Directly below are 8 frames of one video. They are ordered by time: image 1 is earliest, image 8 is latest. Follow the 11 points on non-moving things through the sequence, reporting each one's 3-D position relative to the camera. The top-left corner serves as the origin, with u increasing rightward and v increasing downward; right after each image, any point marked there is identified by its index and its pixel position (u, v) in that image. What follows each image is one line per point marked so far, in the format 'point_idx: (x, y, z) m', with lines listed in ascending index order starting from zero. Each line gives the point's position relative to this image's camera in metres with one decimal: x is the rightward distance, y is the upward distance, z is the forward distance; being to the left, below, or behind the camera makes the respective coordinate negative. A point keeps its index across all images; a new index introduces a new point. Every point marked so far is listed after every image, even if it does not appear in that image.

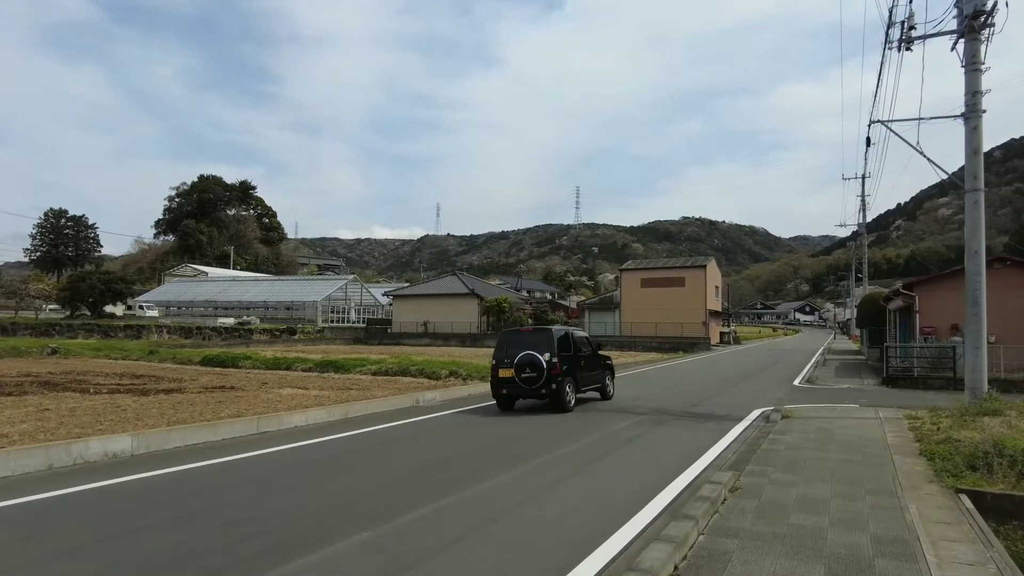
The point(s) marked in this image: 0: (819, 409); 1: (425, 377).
0: (+5.8, -2.3, +12.0) m
1: (-2.6, -2.8, +19.2) m
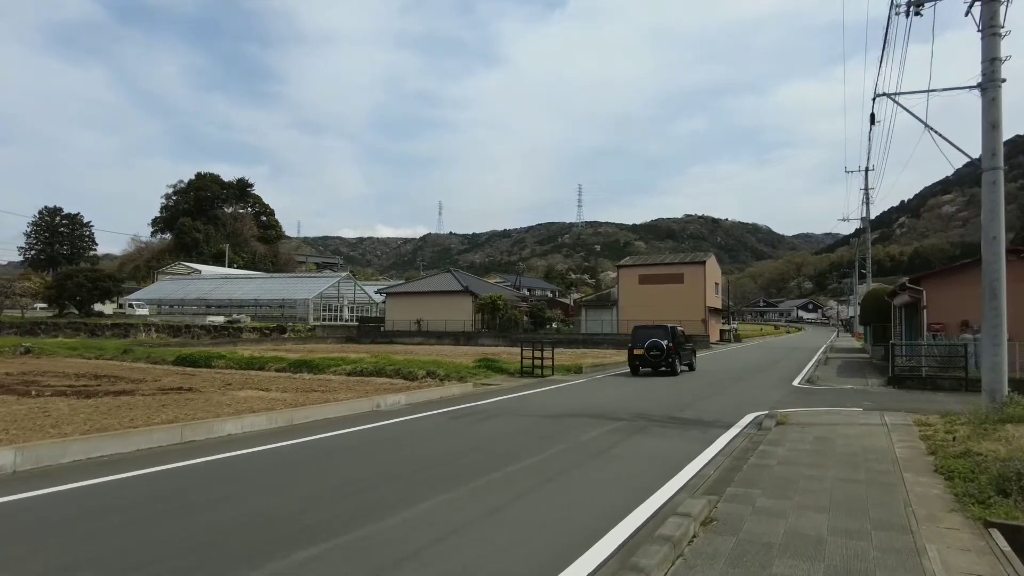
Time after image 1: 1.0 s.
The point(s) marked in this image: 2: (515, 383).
0: (+5.3, -2.2, +10.8) m
1: (-3.2, -2.6, +18.1) m
2: (0.0, -2.6, +17.5) m
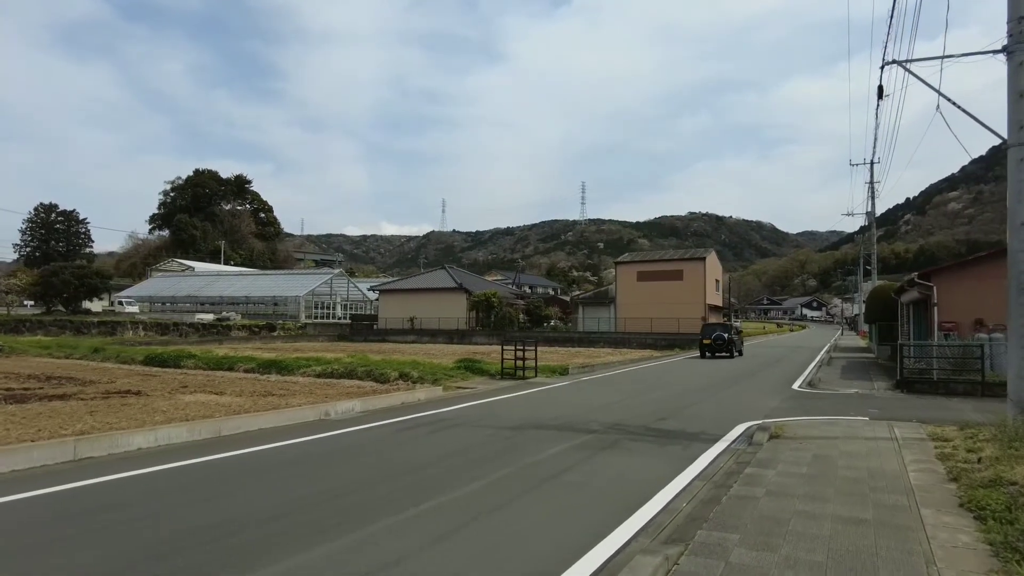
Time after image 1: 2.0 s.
0: (+4.6, -2.1, +9.6) m
1: (-3.8, -2.5, +16.8) m
2: (-0.5, -2.5, +16.2) m
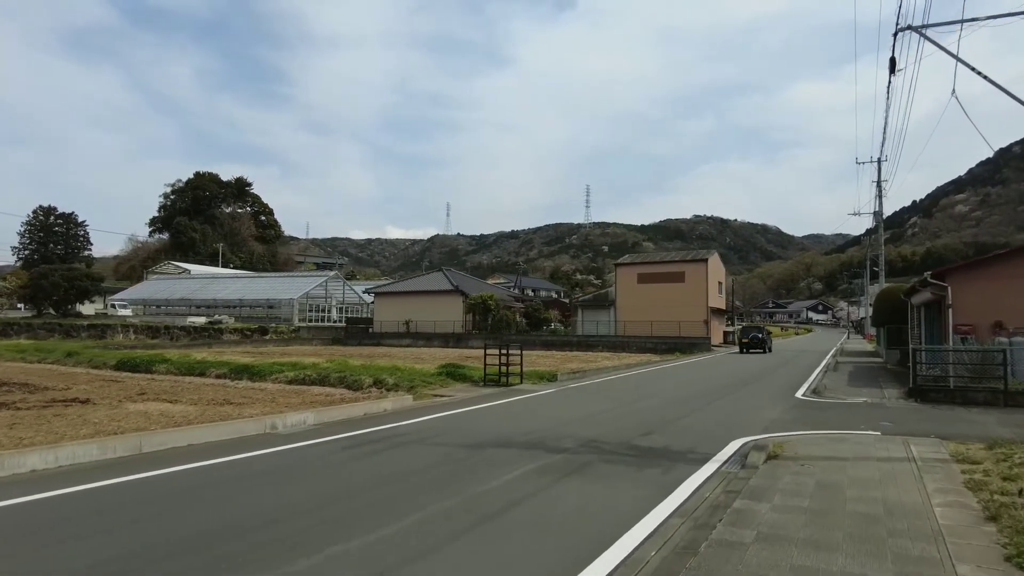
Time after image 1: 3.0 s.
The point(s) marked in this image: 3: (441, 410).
0: (+4.1, -2.0, +8.4) m
1: (-4.2, -2.5, +15.7) m
2: (-1.0, -2.5, +15.1) m
3: (-1.4, -2.4, +12.5) m
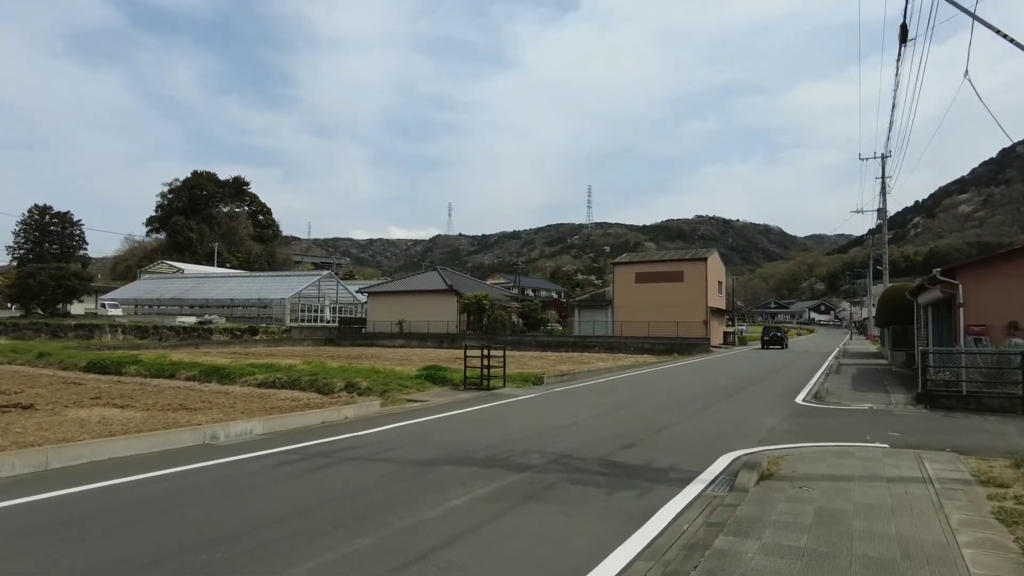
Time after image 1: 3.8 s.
0: (+3.7, -2.0, +7.4) m
1: (-4.7, -2.5, +14.8) m
2: (-1.4, -2.5, +14.1) m
3: (-1.9, -2.3, +11.5) m
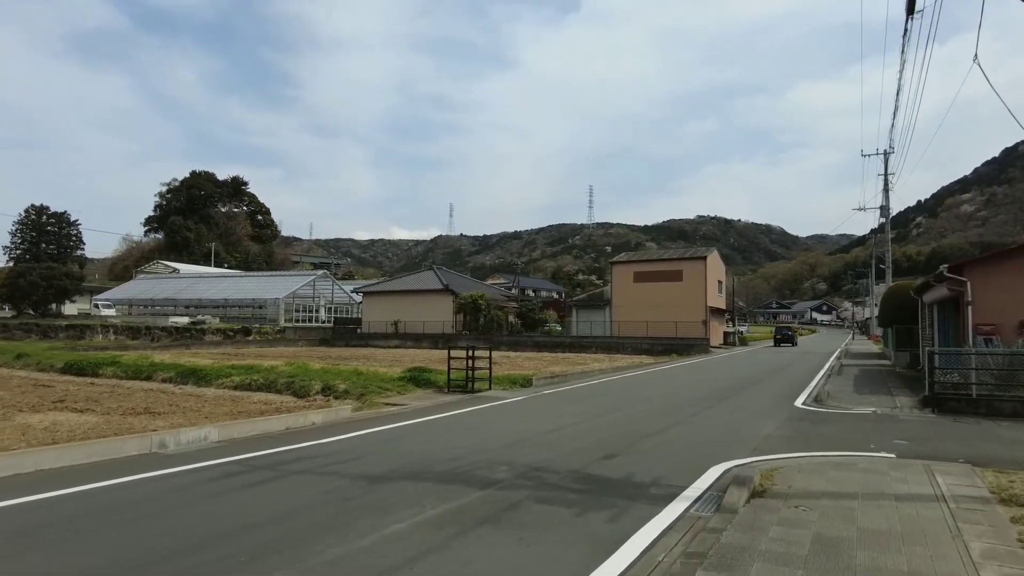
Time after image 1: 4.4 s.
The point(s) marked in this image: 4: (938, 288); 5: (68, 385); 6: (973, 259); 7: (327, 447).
0: (+3.3, -1.9, +6.7) m
1: (-5.0, -2.4, +14.1) m
2: (-1.8, -2.4, +13.4) m
3: (-2.2, -2.3, +10.8) m
4: (+10.8, 0.0, +16.1) m
5: (-11.4, -2.5, +16.4) m
6: (+10.4, +0.7, +14.2) m
7: (-2.3, -2.0, +8.0) m
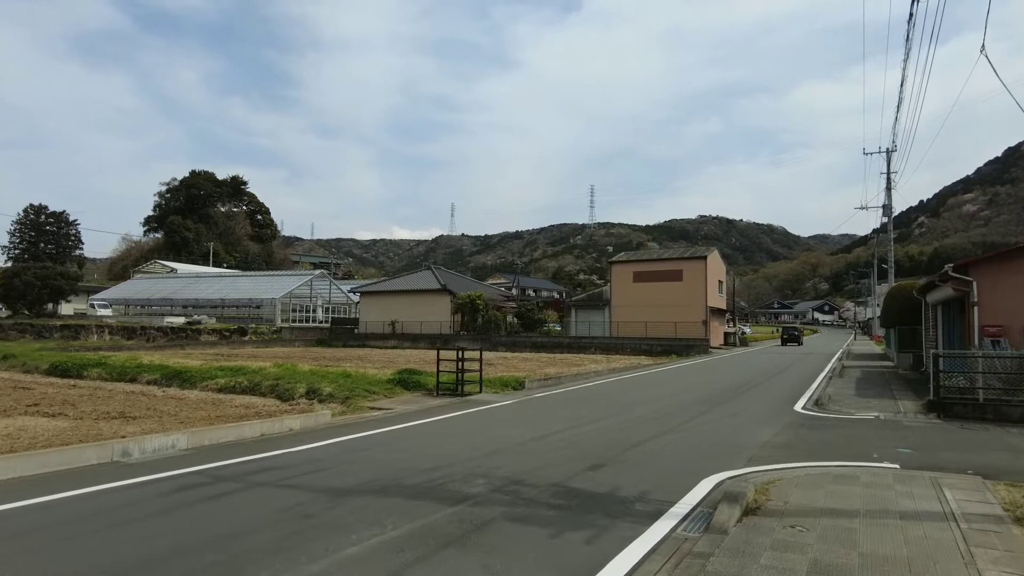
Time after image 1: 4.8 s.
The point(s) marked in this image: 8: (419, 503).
0: (+3.1, -1.9, +6.2) m
1: (-5.2, -2.4, +13.6) m
2: (-2.0, -2.4, +13.0) m
3: (-2.4, -2.3, +10.4) m
4: (+10.6, 0.0, +15.6) m
5: (-11.6, -2.5, +16.0) m
6: (+10.2, +0.7, +13.7) m
7: (-2.5, -2.0, +7.6) m
8: (-0.8, -1.9, +5.4) m
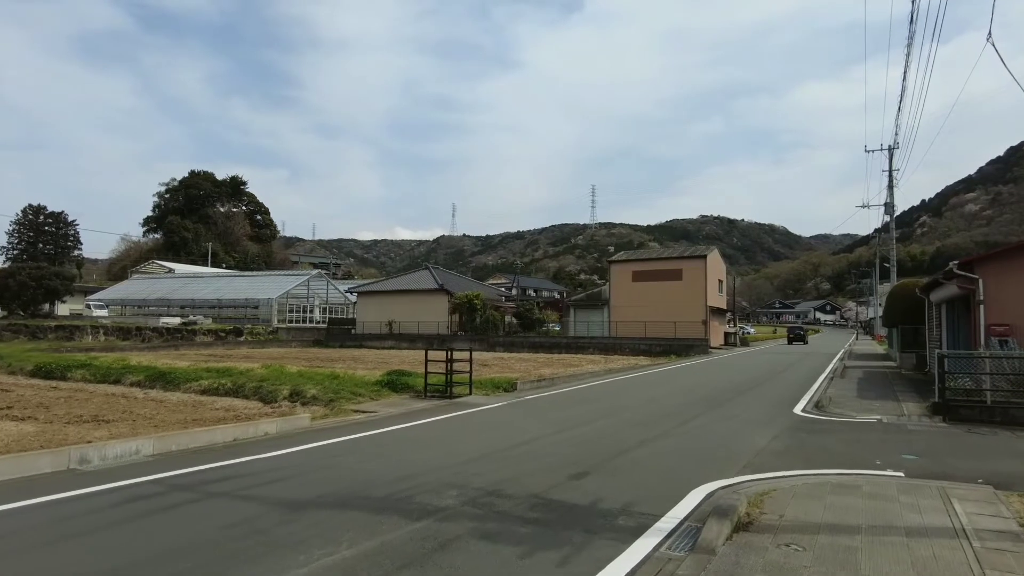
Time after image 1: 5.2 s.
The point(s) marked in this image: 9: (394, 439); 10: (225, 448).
0: (+2.9, -1.9, +5.8) m
1: (-5.4, -2.4, +13.2) m
2: (-2.2, -2.4, +12.5) m
3: (-2.7, -2.3, +9.9) m
4: (+10.4, 0.0, +15.1) m
5: (-11.8, -2.5, +15.6) m
6: (+9.9, +0.7, +13.3) m
7: (-2.8, -2.0, +7.2) m
8: (-1.0, -1.8, +5.0) m
9: (-1.6, -2.1, +8.9) m
10: (-3.8, -2.1, +8.6) m
